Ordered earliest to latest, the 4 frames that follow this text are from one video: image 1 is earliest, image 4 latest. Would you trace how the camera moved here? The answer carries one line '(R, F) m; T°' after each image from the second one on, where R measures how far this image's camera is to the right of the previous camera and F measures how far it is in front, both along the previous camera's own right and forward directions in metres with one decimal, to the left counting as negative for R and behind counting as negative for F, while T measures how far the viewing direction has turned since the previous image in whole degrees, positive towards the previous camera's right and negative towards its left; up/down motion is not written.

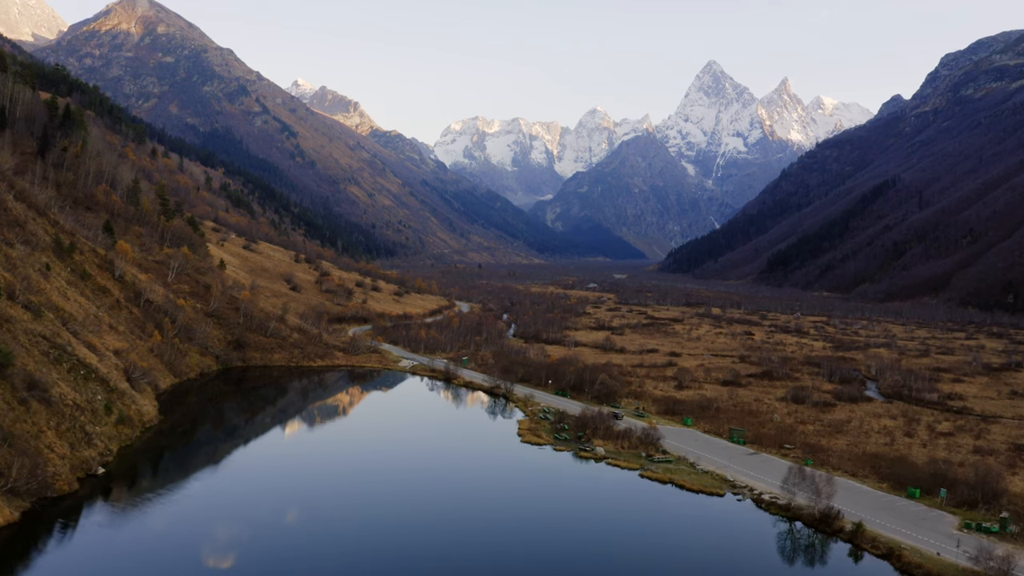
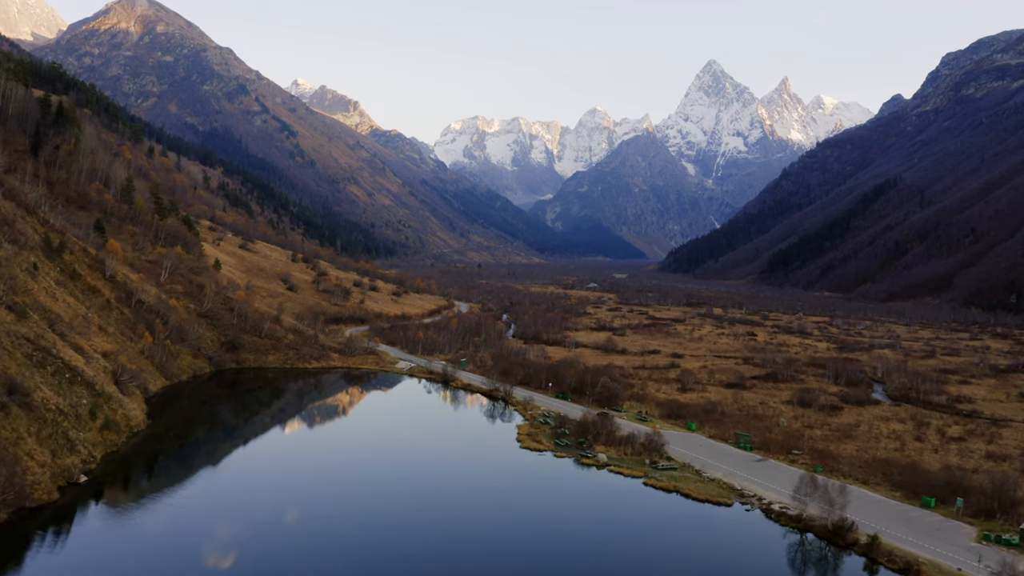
(+0.1, +1.8) m; 0°
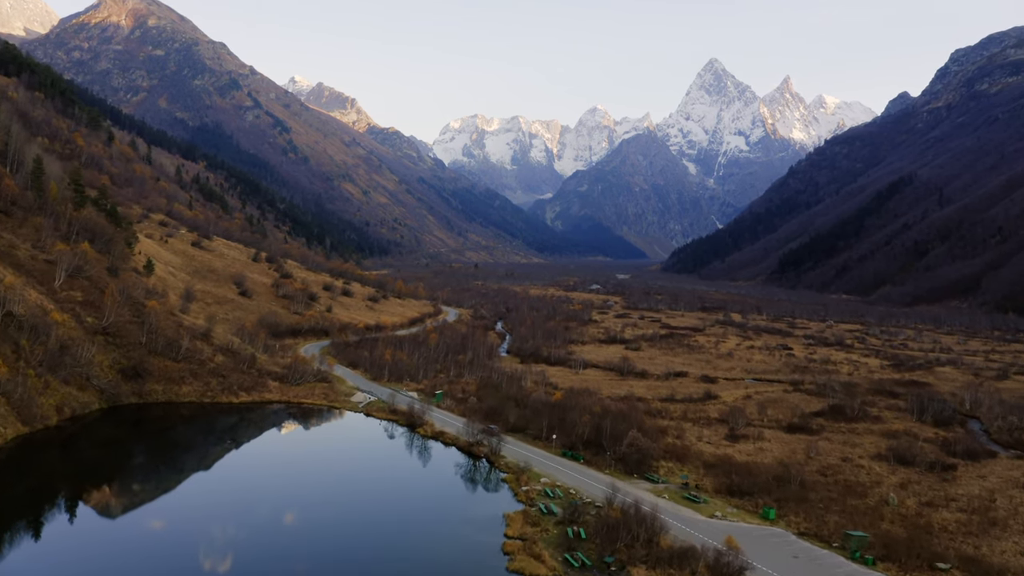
(+0.8, +19.9) m; 0°
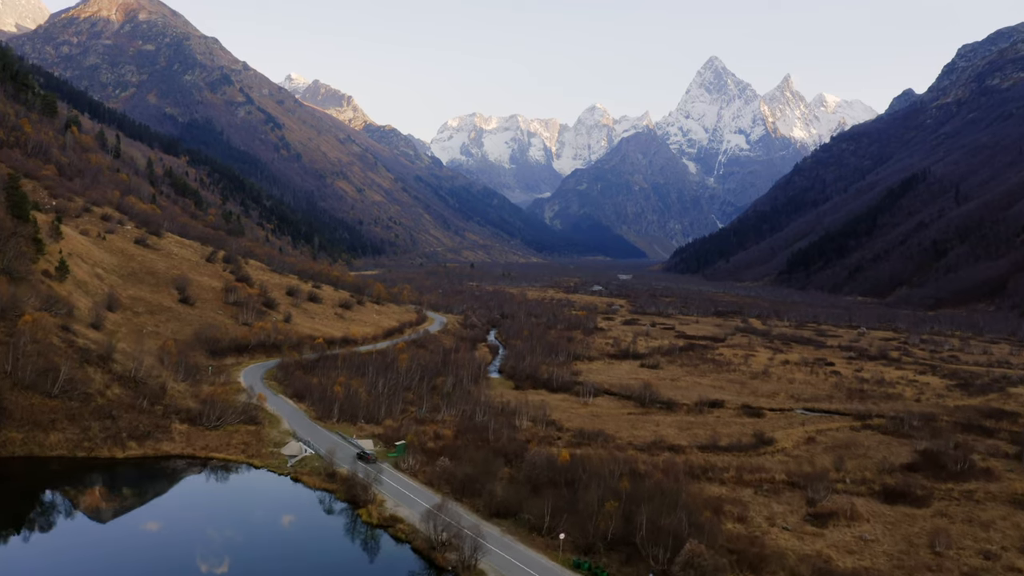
(+0.7, +17.2) m; 0°
